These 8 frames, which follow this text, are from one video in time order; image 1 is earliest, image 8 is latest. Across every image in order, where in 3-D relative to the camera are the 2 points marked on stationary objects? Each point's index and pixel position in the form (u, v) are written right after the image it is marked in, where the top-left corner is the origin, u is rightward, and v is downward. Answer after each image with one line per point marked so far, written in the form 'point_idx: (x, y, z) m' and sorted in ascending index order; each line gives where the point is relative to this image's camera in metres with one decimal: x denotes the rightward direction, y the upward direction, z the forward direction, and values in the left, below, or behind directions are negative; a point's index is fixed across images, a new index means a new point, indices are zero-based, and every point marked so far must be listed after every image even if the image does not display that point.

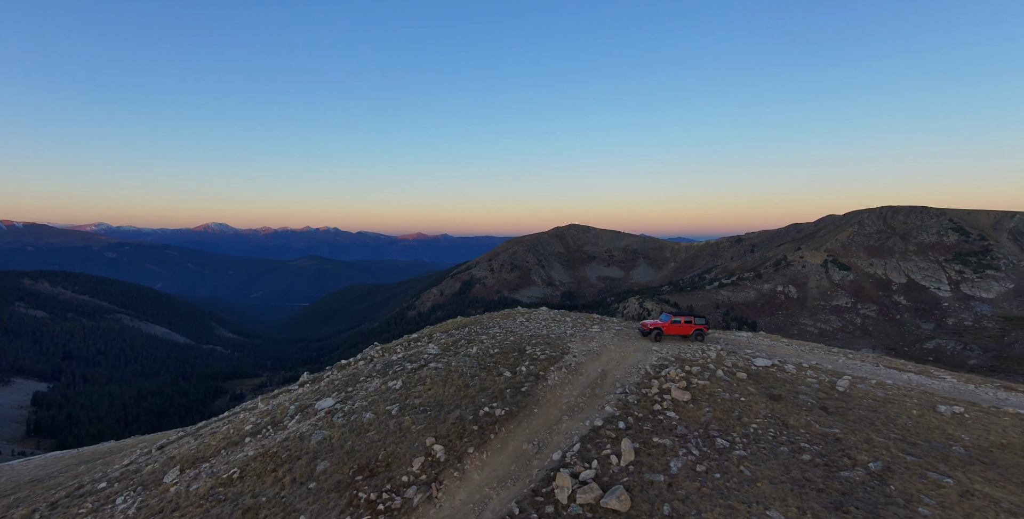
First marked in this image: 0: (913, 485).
0: (+14.8, -8.2, +16.1) m
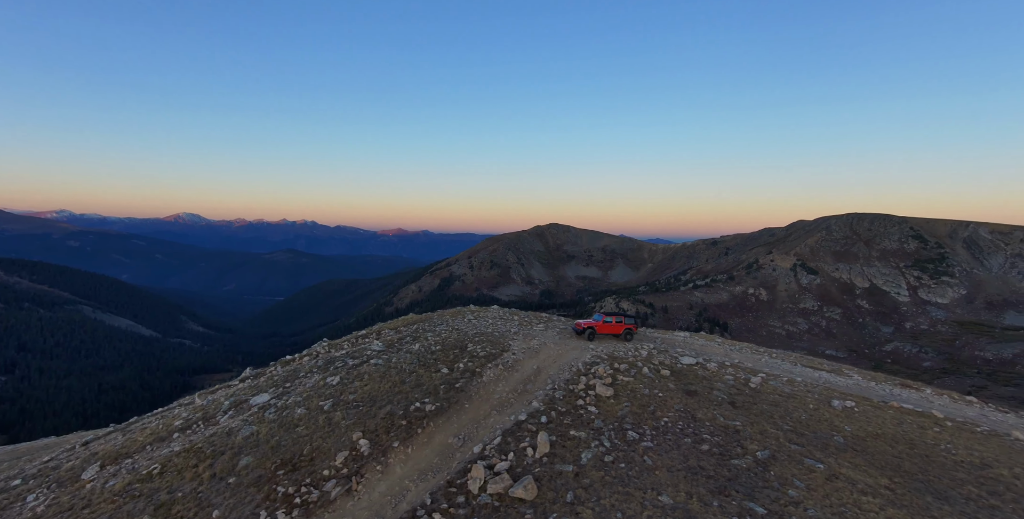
0: (+11.5, -8.6, +17.9) m
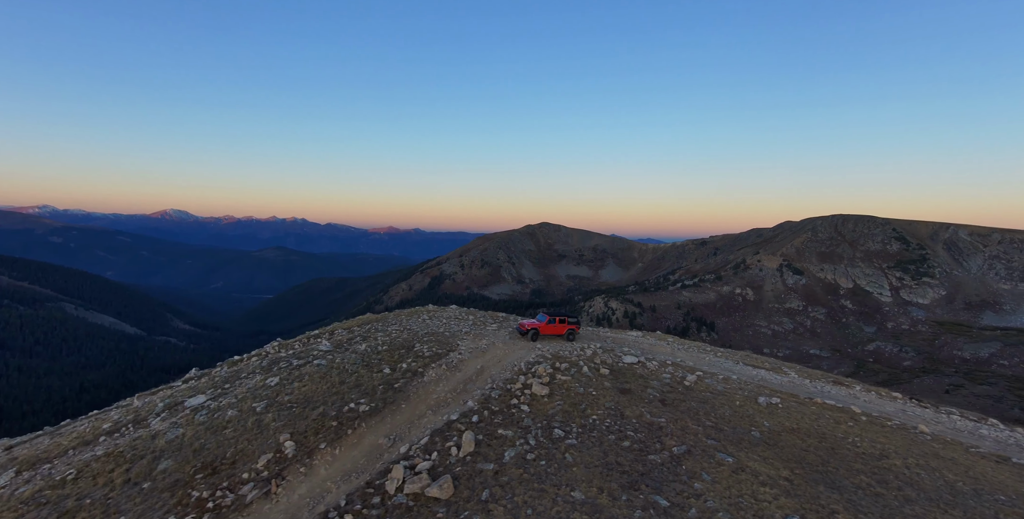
0: (+8.2, -8.8, +18.6) m
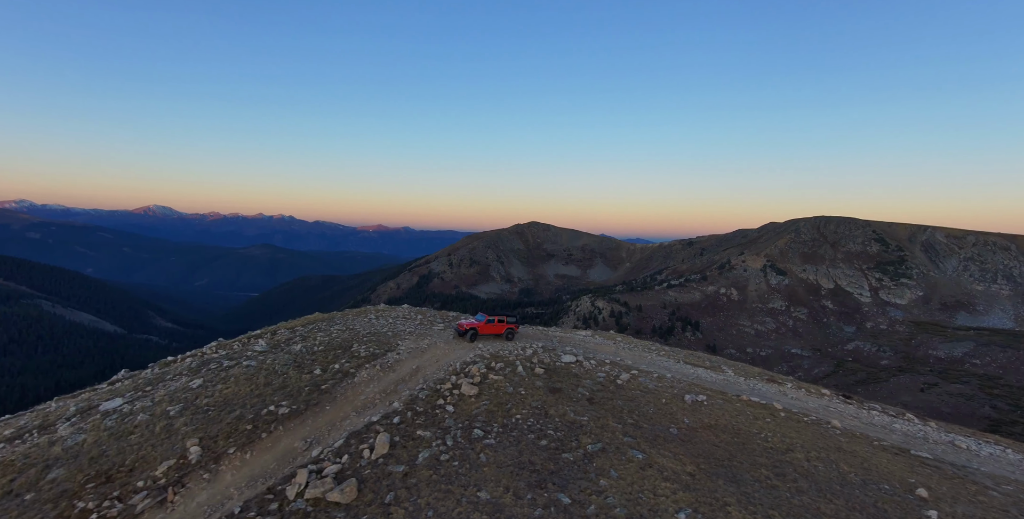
0: (+4.4, -8.9, +18.9) m
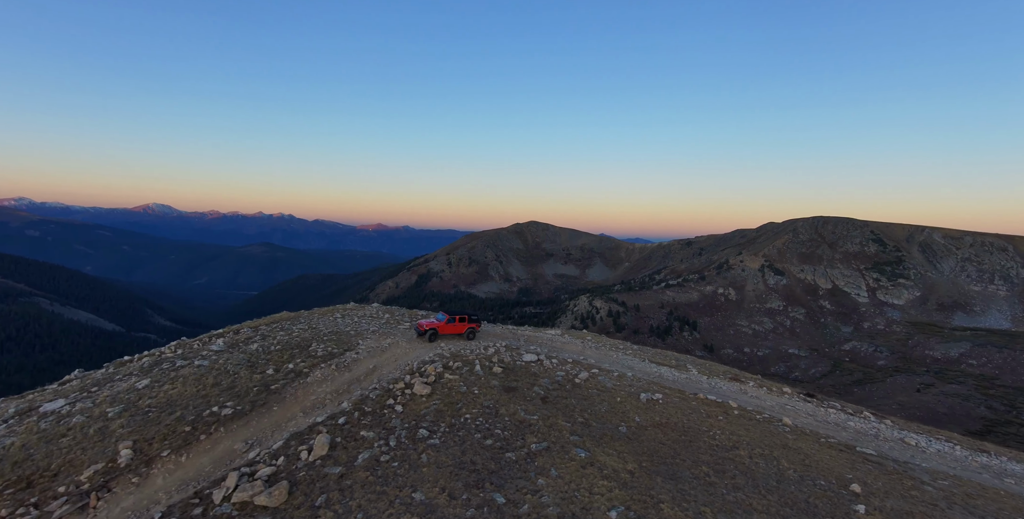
0: (+1.8, -8.8, +18.7) m
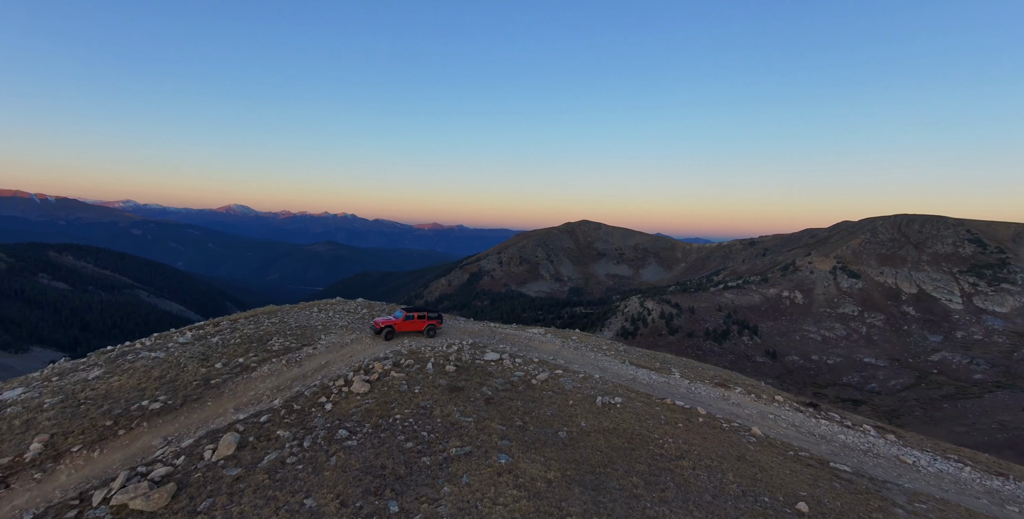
0: (-1.8, -8.4, +16.9) m
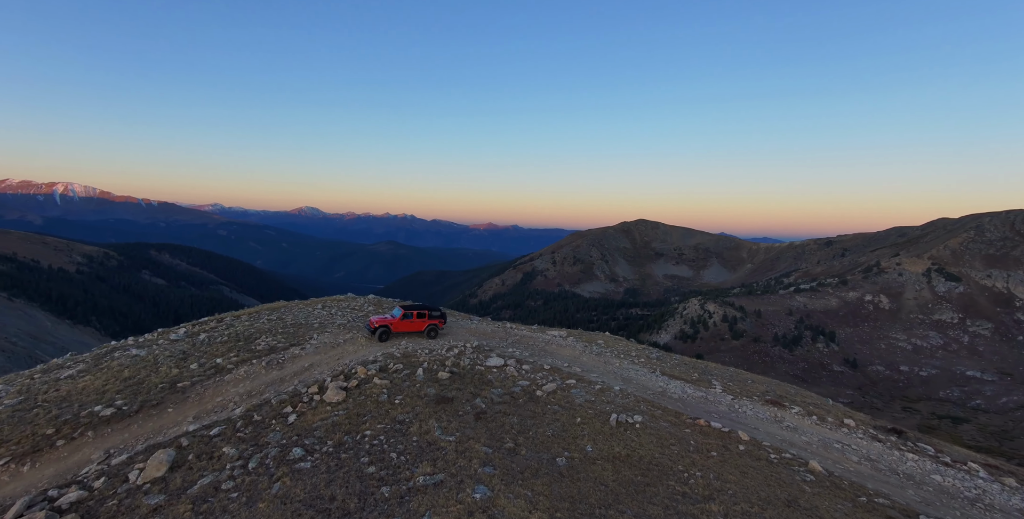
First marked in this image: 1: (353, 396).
0: (-2.6, -7.9, +13.7) m
1: (-7.1, -6.1, +19.8) m
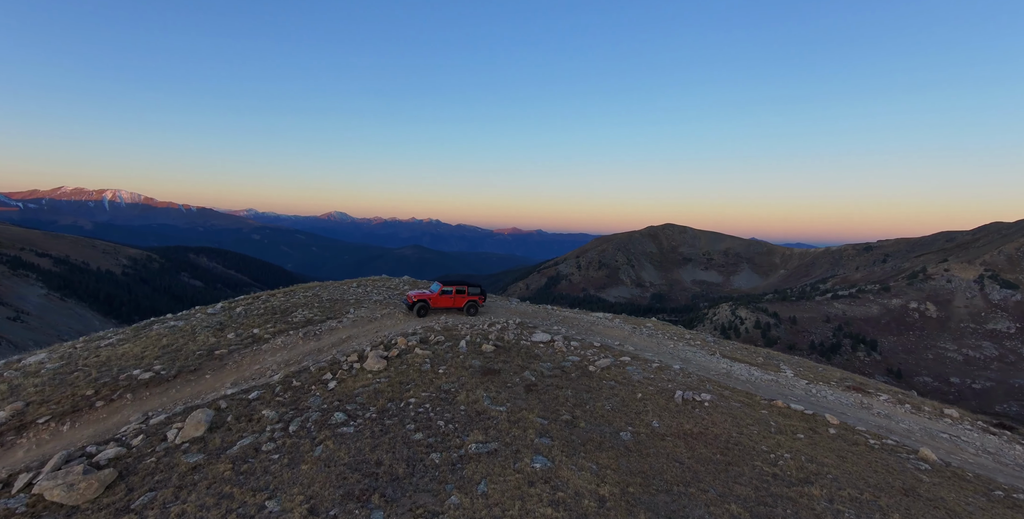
0: (-0.8, -6.2, +12.3) m
1: (-4.9, -4.4, +18.7) m
